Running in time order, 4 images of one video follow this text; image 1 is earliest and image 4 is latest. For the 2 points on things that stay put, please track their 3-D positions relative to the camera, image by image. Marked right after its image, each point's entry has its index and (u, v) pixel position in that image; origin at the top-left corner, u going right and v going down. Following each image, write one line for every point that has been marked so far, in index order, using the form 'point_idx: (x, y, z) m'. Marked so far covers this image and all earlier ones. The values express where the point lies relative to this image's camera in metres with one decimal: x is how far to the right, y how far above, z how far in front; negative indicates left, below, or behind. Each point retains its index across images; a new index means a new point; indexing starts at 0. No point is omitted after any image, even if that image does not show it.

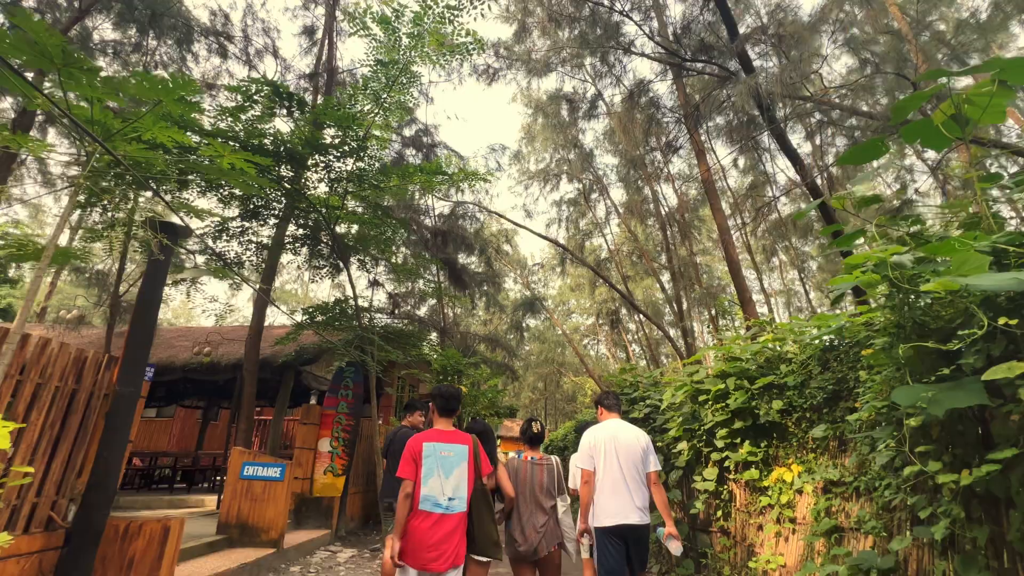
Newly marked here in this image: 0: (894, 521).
0: (+1.7, -1.0, +2.6) m
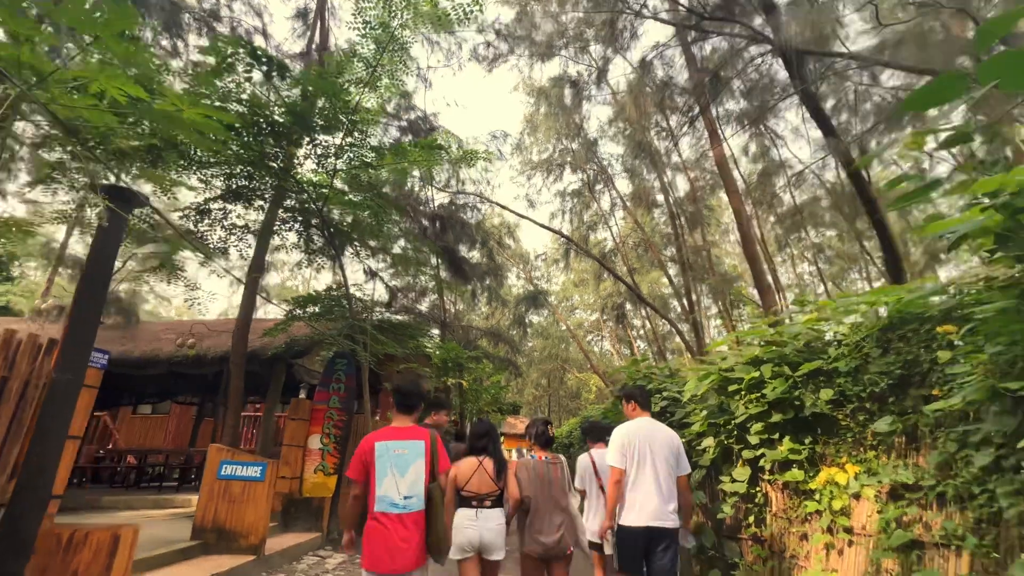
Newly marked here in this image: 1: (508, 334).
0: (+1.7, -0.9, +2.1) m
1: (0.0, -1.3, +17.0) m
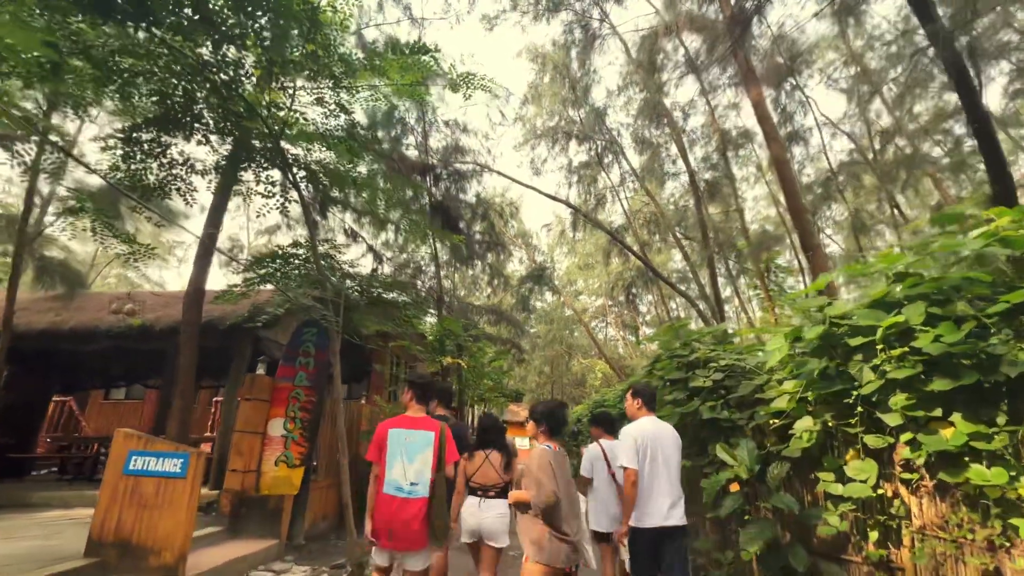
0: (+1.8, -0.5, +0.9) m
1: (0.0, -0.7, +15.7) m
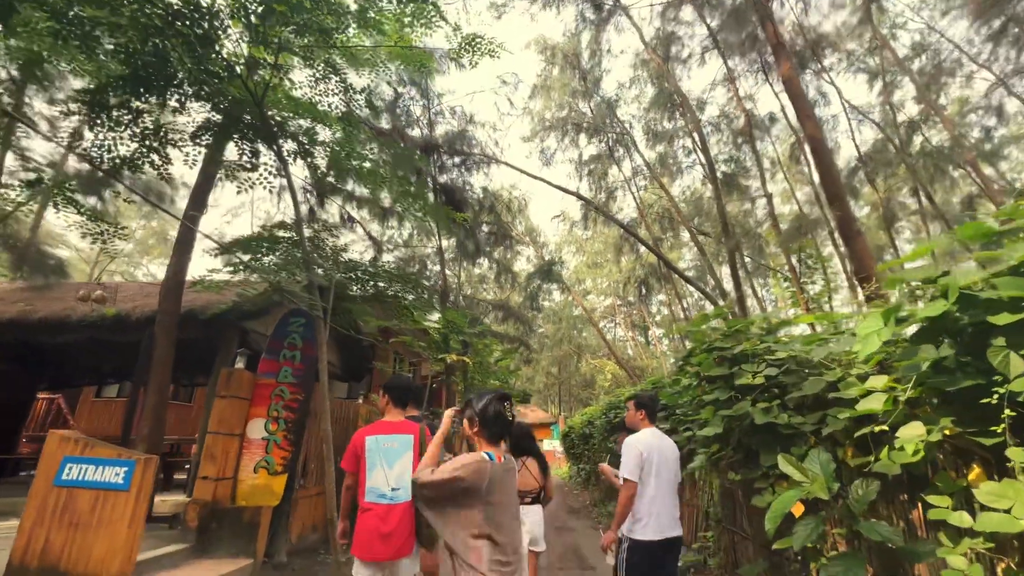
0: (+1.8, -0.4, +0.2) m
1: (+0.2, -0.6, +15.1) m
